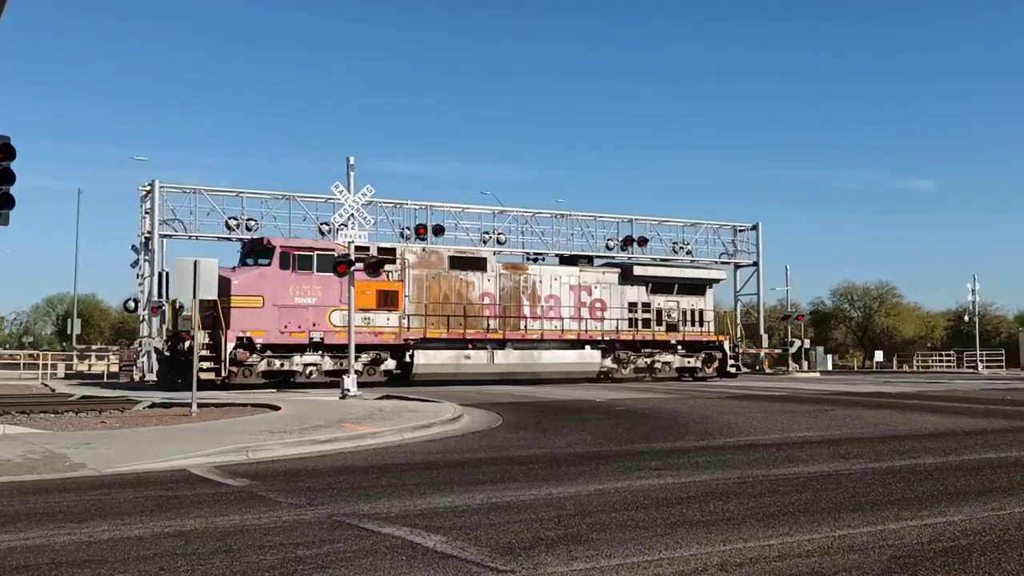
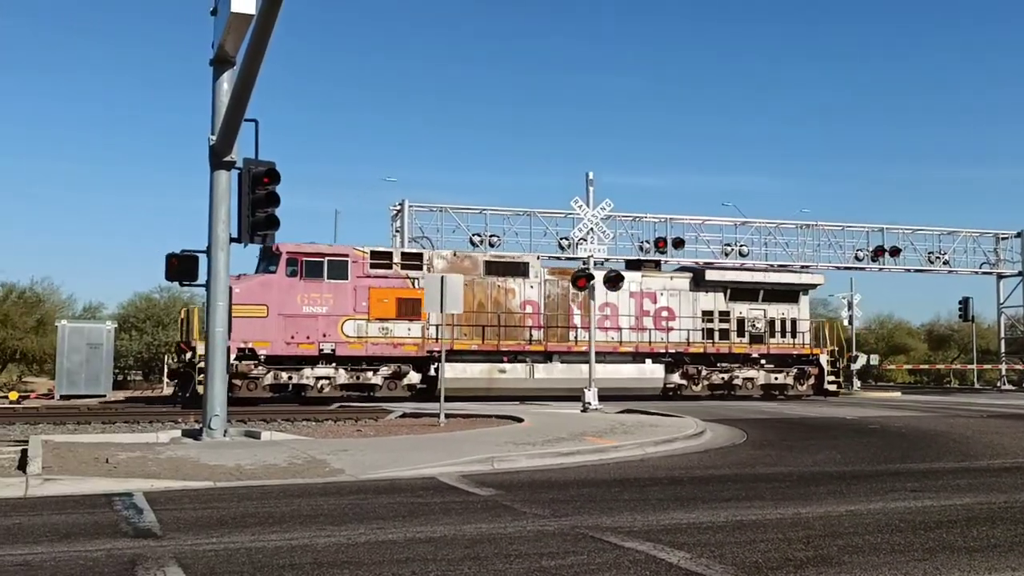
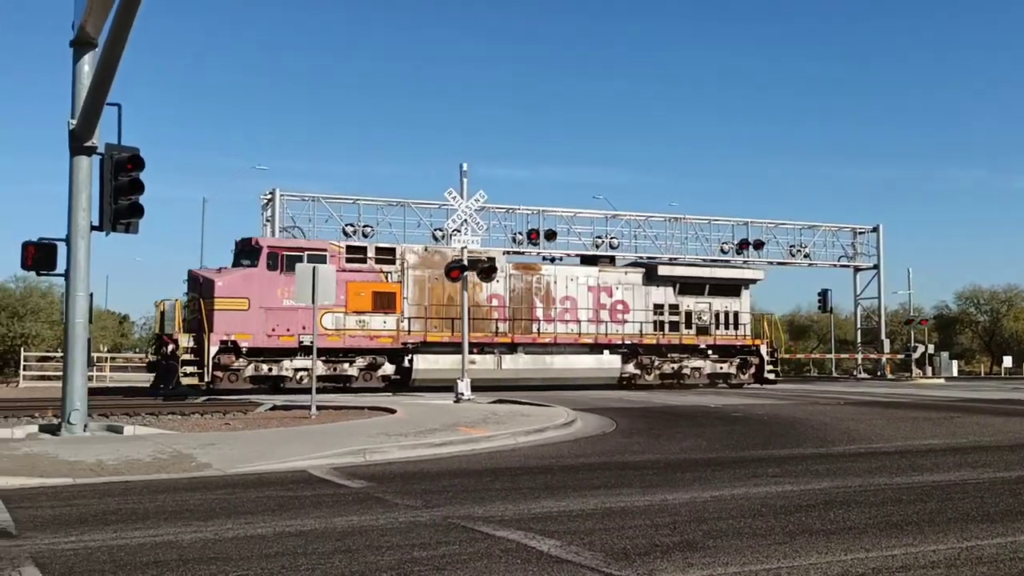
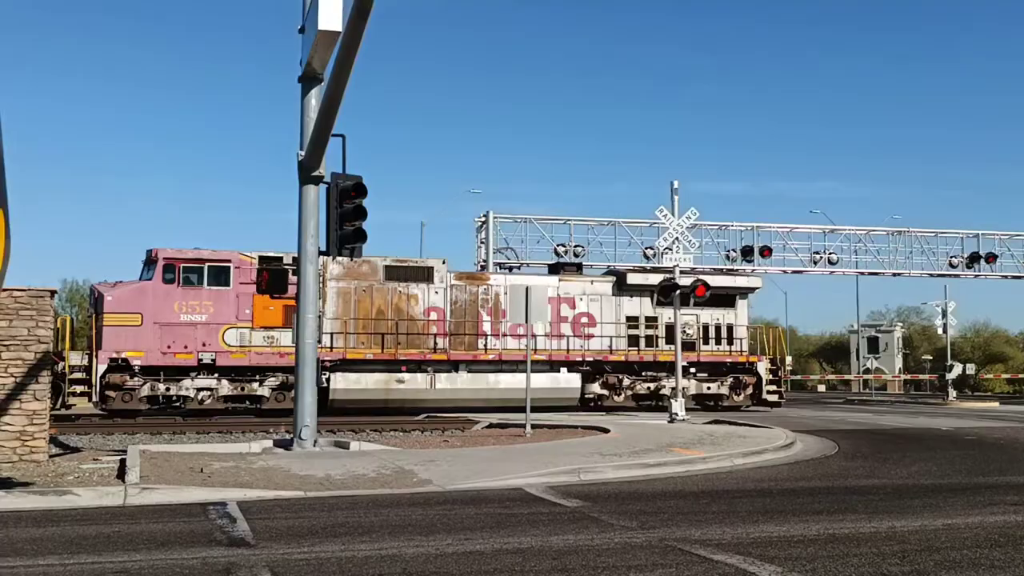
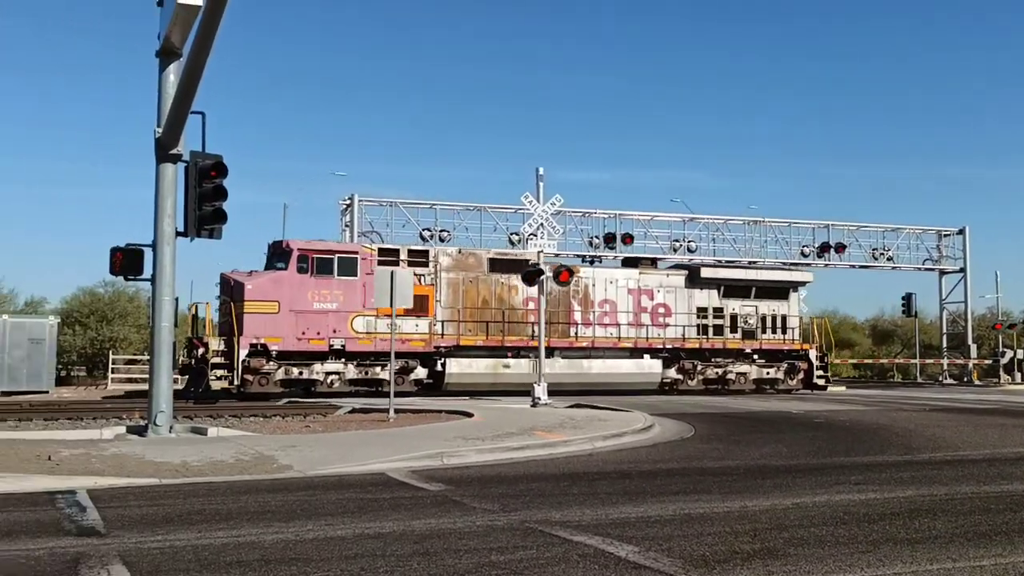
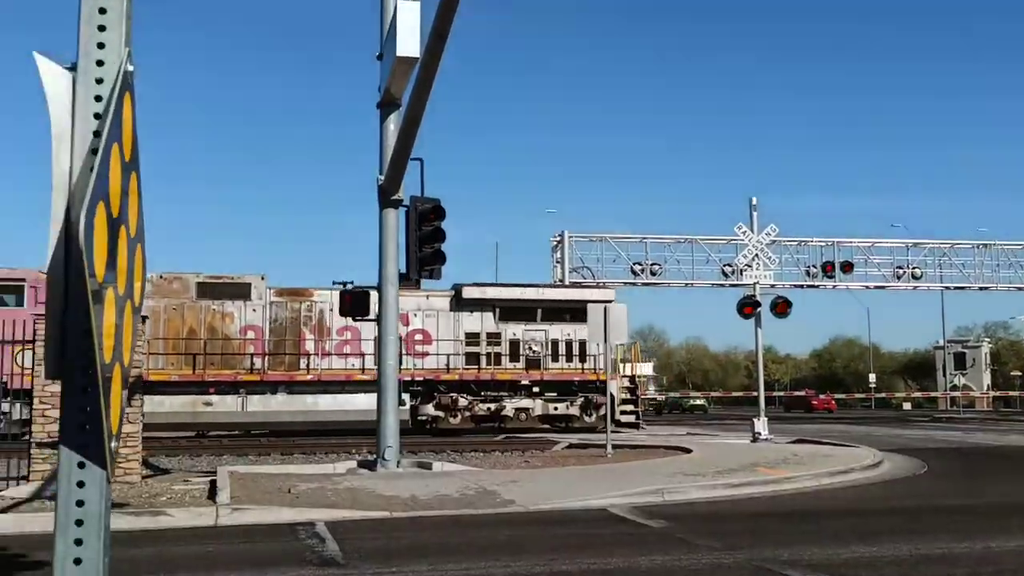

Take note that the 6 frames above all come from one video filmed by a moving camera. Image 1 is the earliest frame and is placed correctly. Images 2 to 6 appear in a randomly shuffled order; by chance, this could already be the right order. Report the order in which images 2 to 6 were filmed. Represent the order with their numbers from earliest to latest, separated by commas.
3, 5, 2, 4, 6
